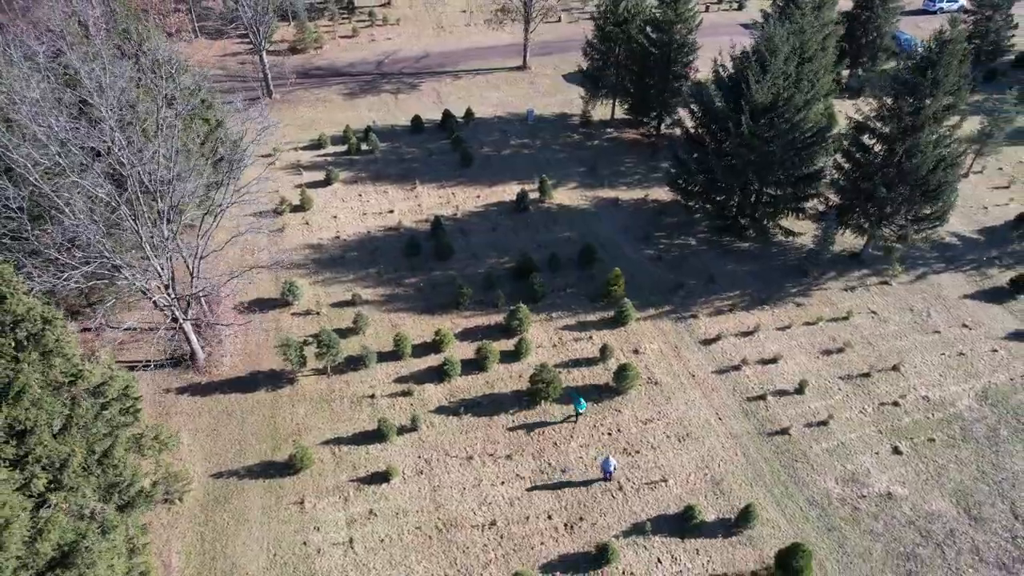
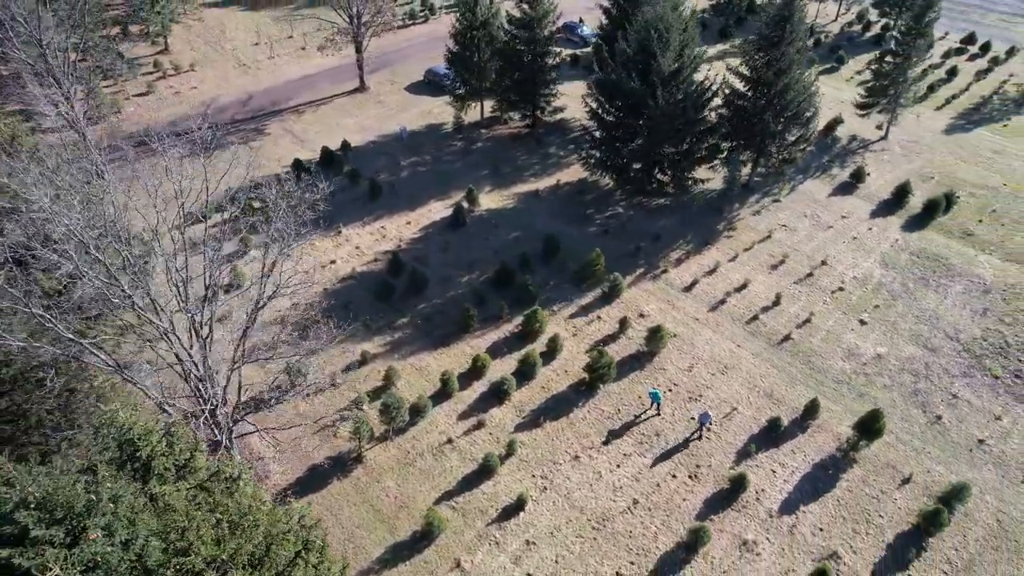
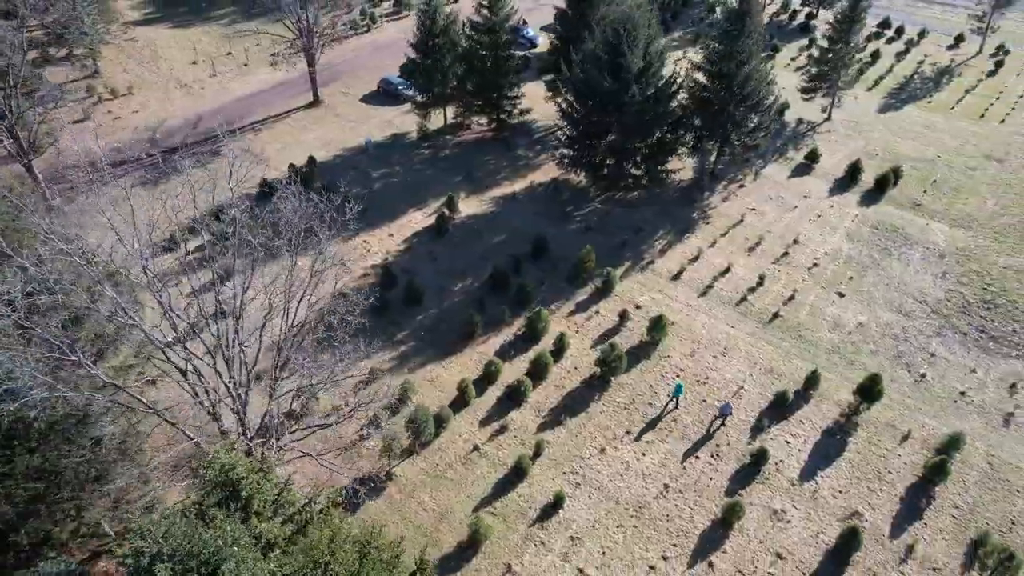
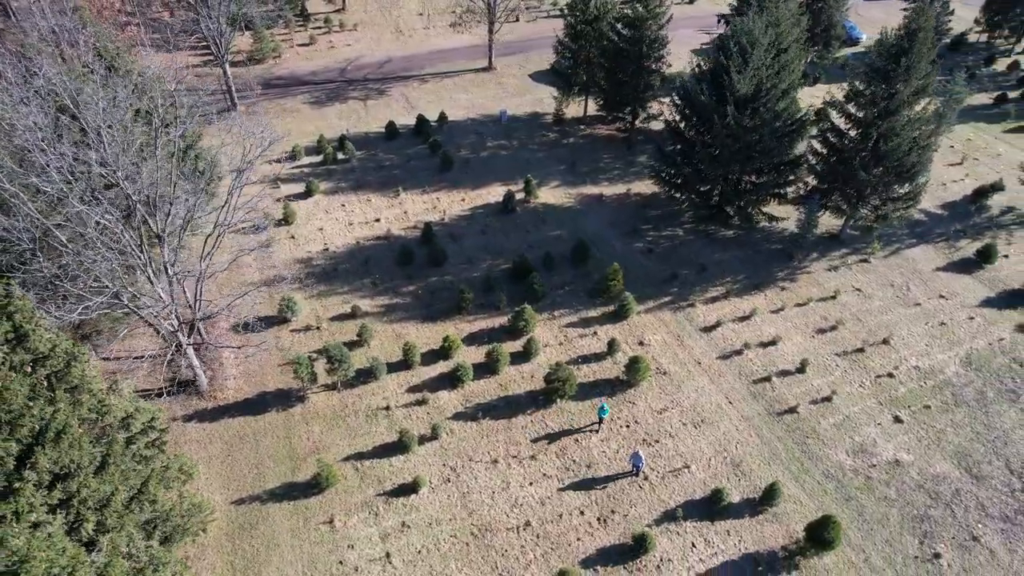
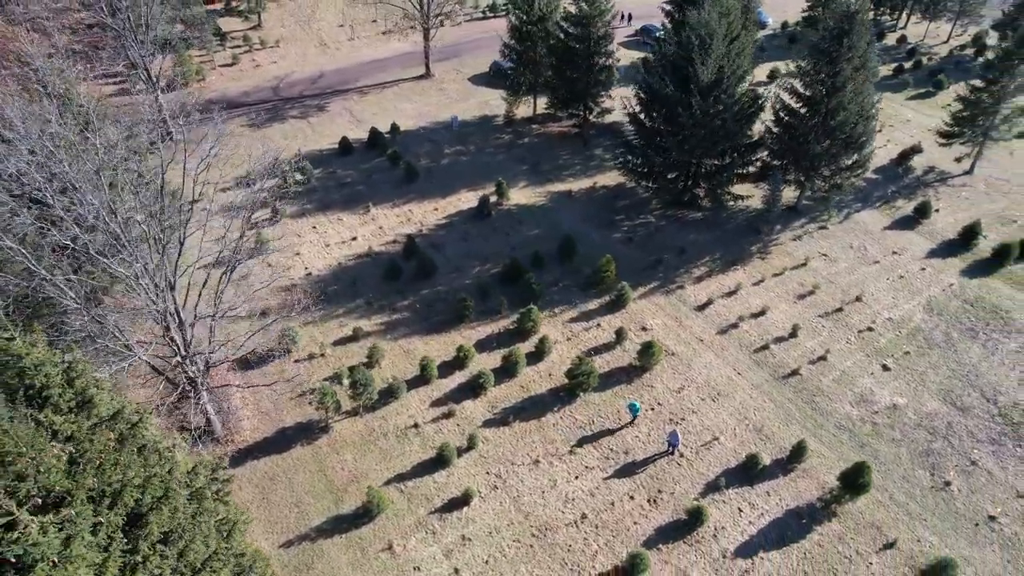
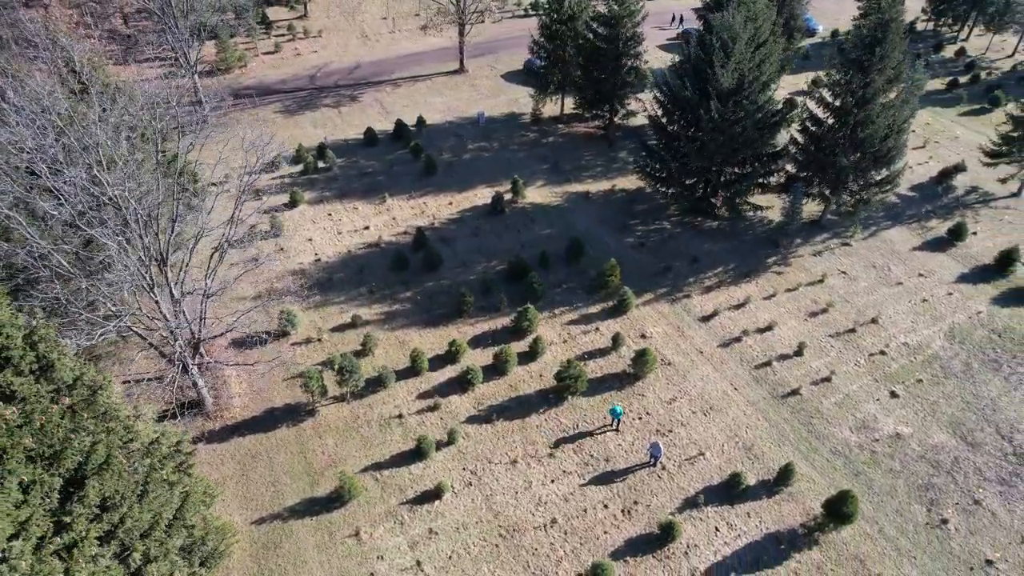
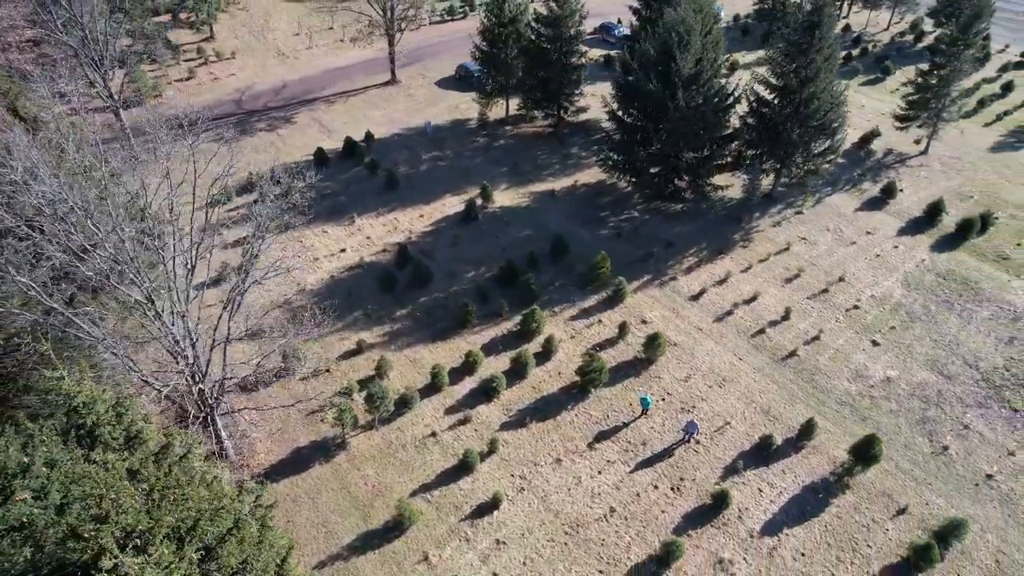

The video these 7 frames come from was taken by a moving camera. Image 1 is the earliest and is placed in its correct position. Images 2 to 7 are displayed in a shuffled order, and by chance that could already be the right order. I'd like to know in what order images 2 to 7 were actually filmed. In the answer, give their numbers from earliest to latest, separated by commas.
4, 6, 5, 7, 2, 3
